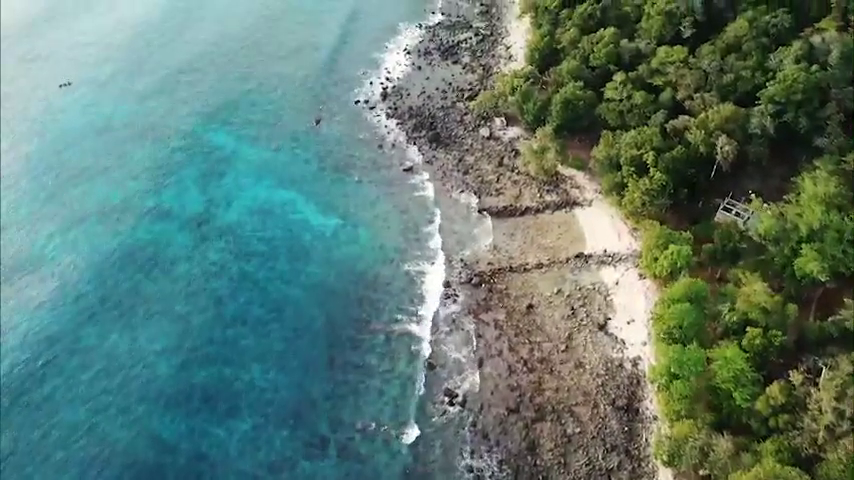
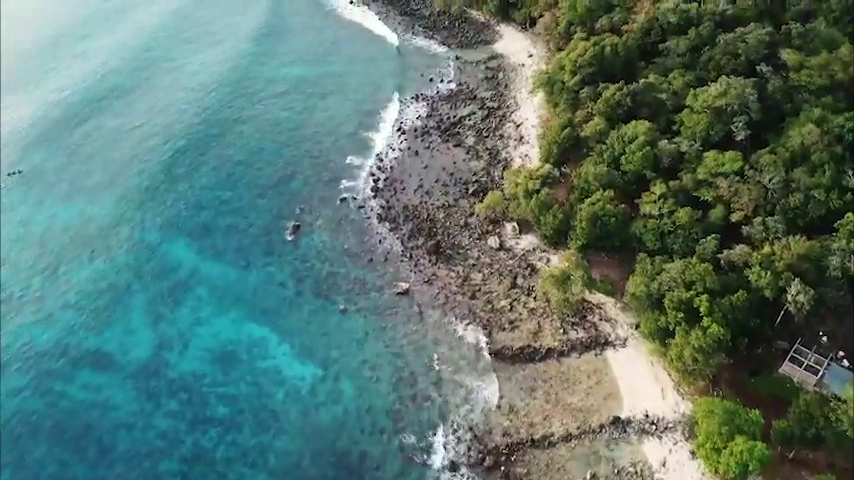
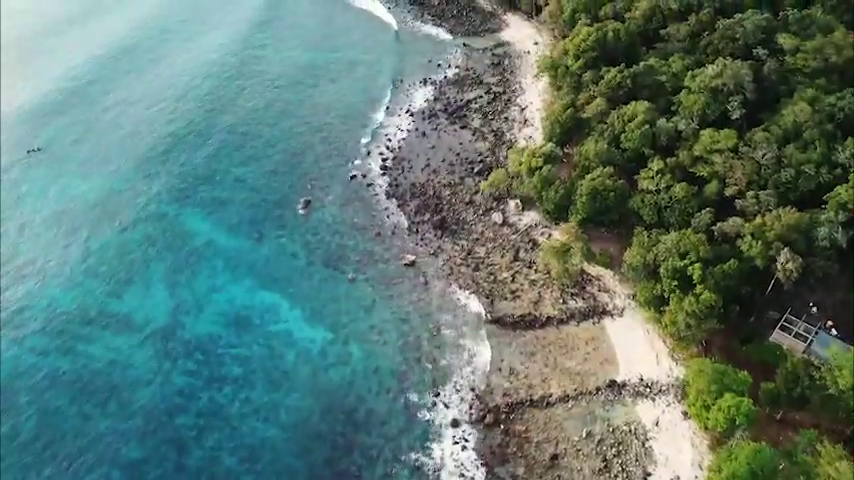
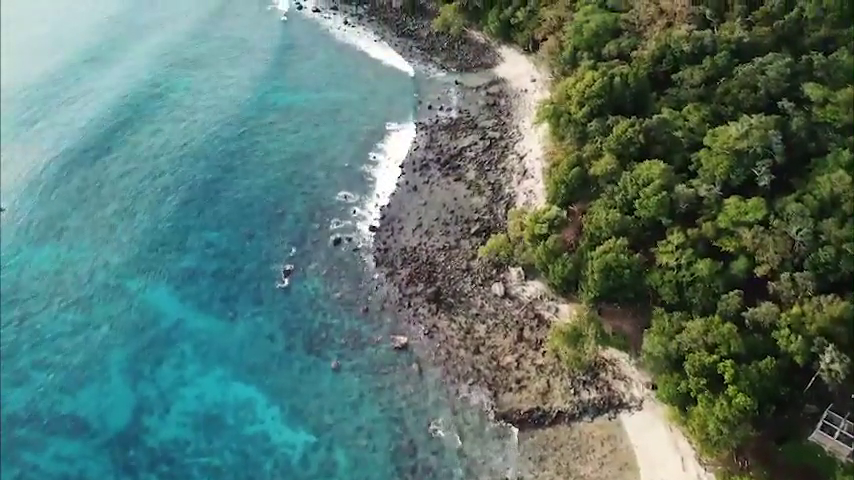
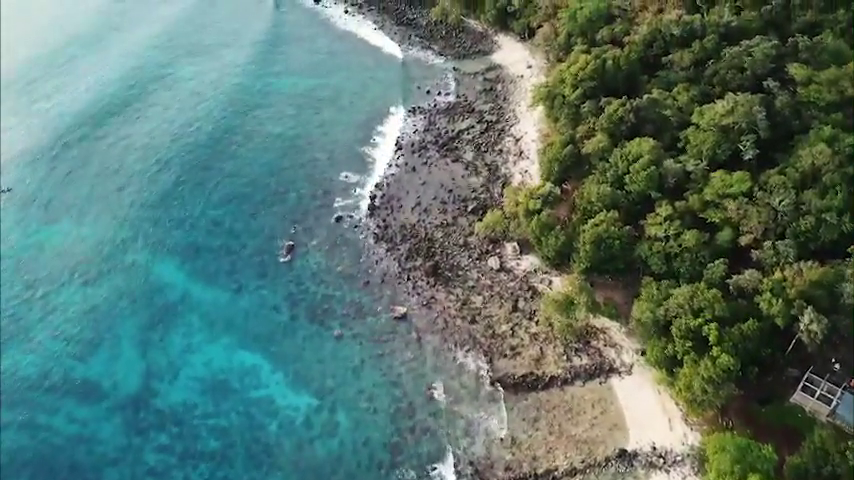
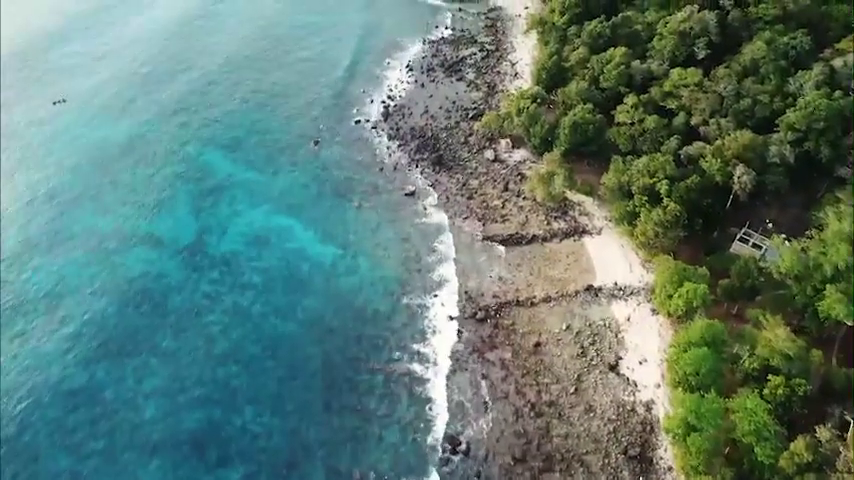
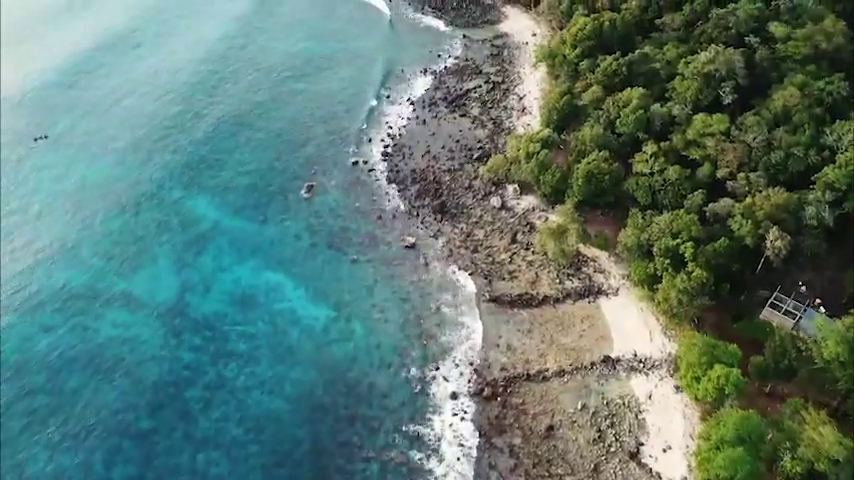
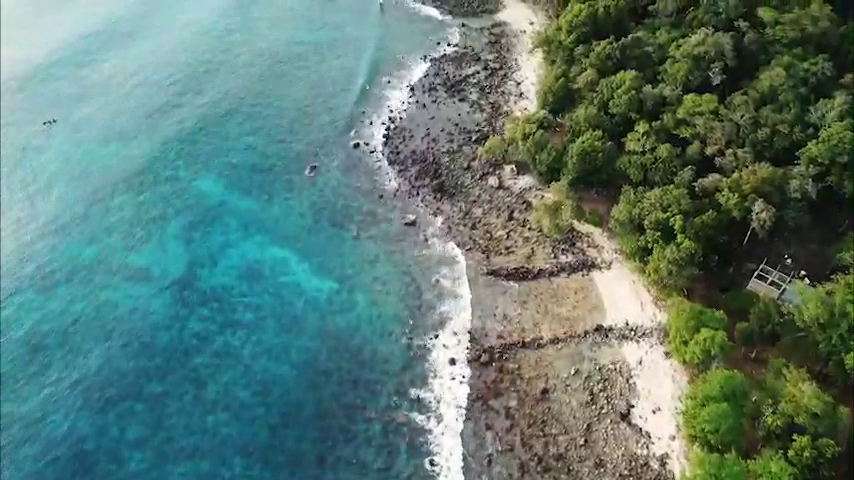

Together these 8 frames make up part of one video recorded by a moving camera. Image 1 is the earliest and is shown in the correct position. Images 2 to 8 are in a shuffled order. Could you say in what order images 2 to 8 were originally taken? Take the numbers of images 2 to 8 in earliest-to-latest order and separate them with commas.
6, 8, 7, 3, 2, 5, 4
